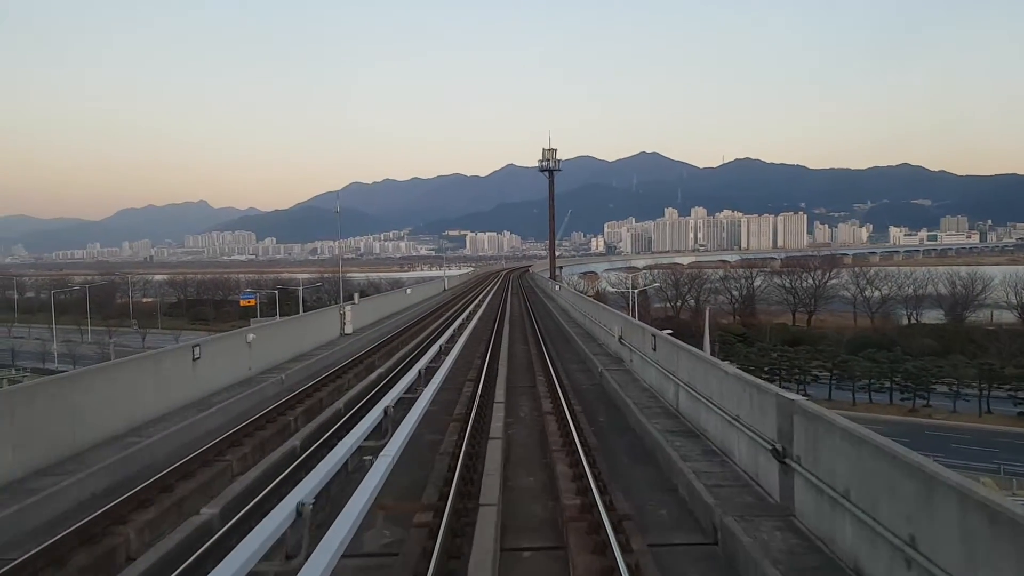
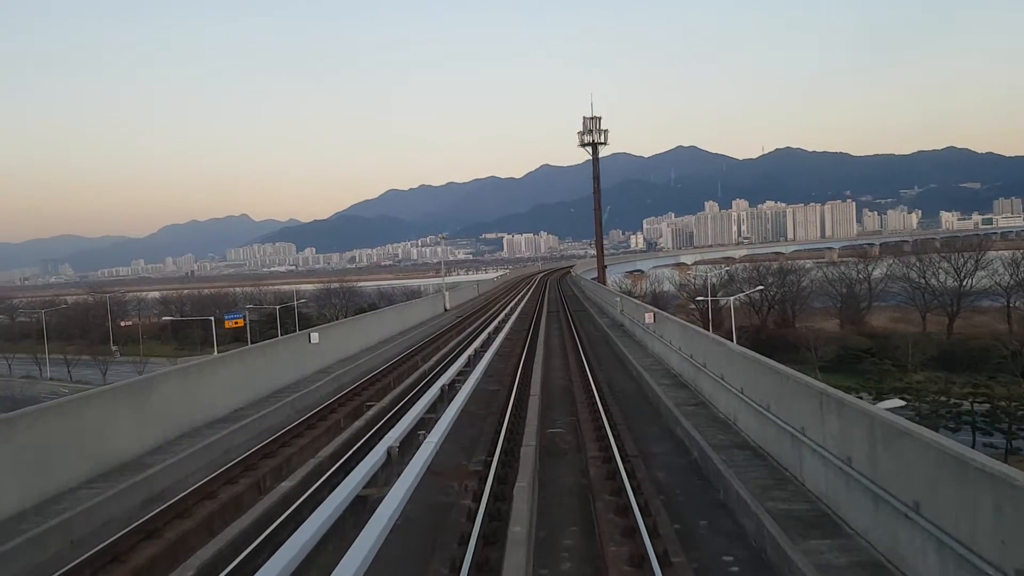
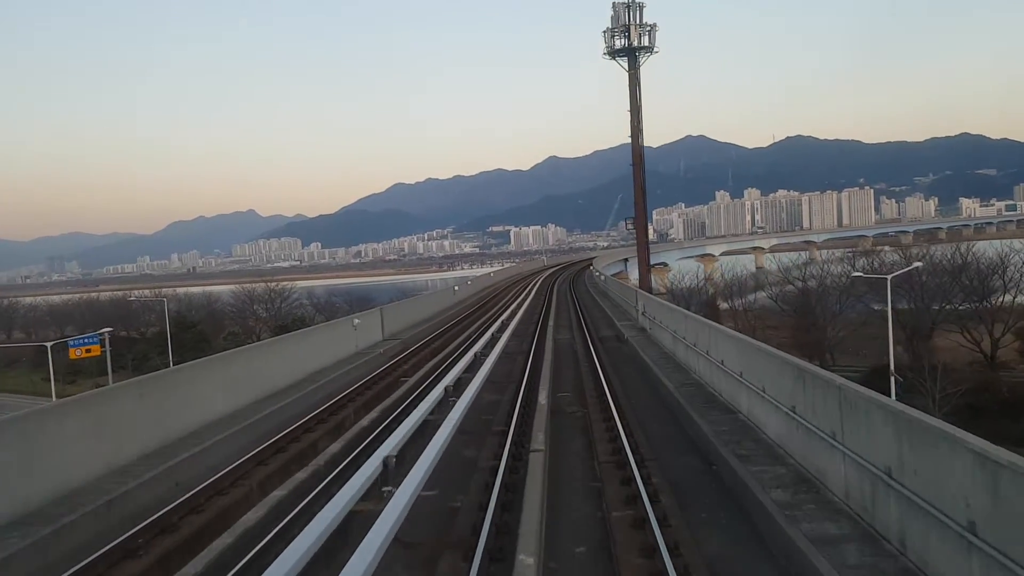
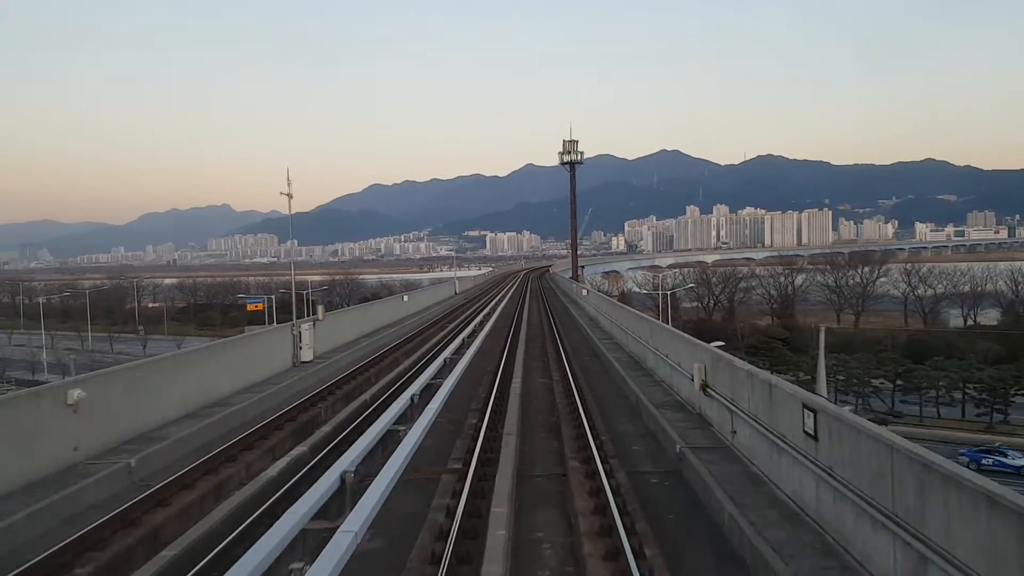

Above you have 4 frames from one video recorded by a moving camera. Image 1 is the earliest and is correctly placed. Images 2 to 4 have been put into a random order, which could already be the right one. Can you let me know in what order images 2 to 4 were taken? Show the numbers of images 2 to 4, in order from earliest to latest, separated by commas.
4, 2, 3
